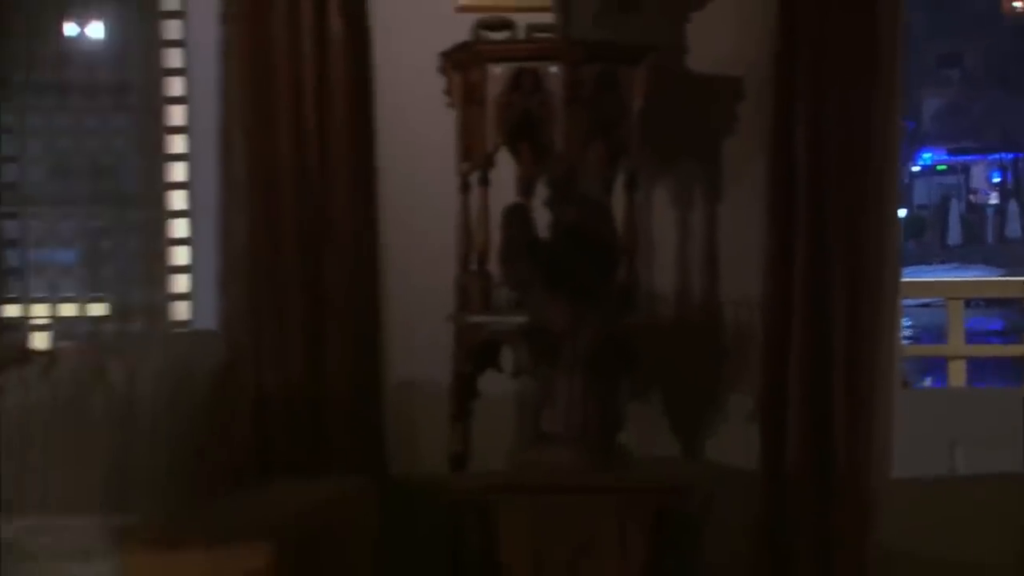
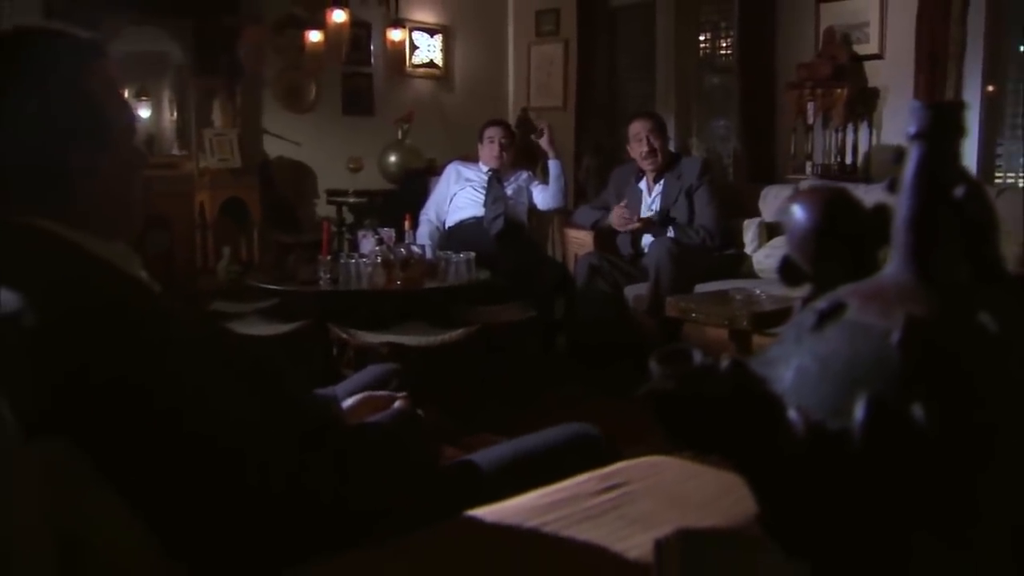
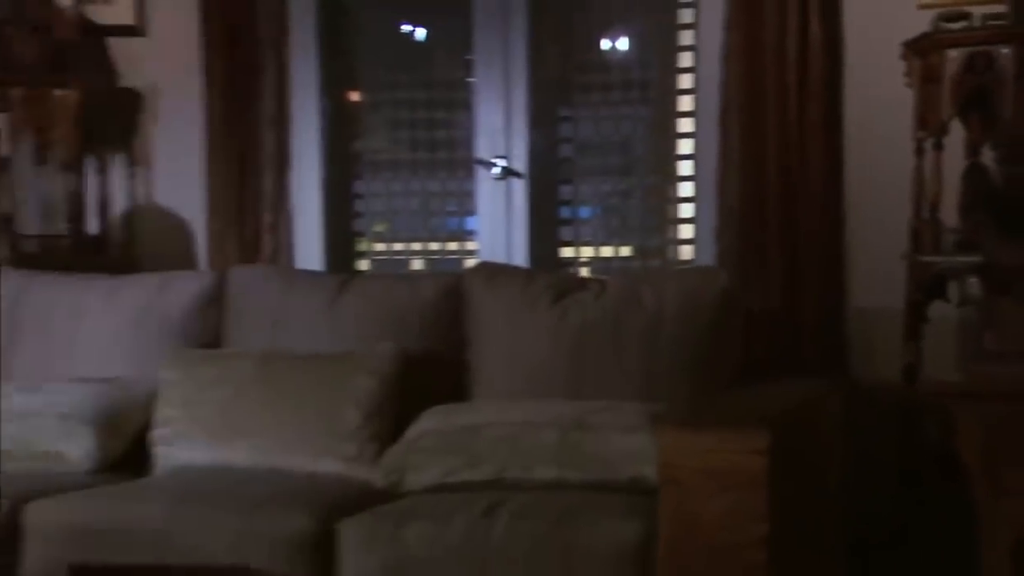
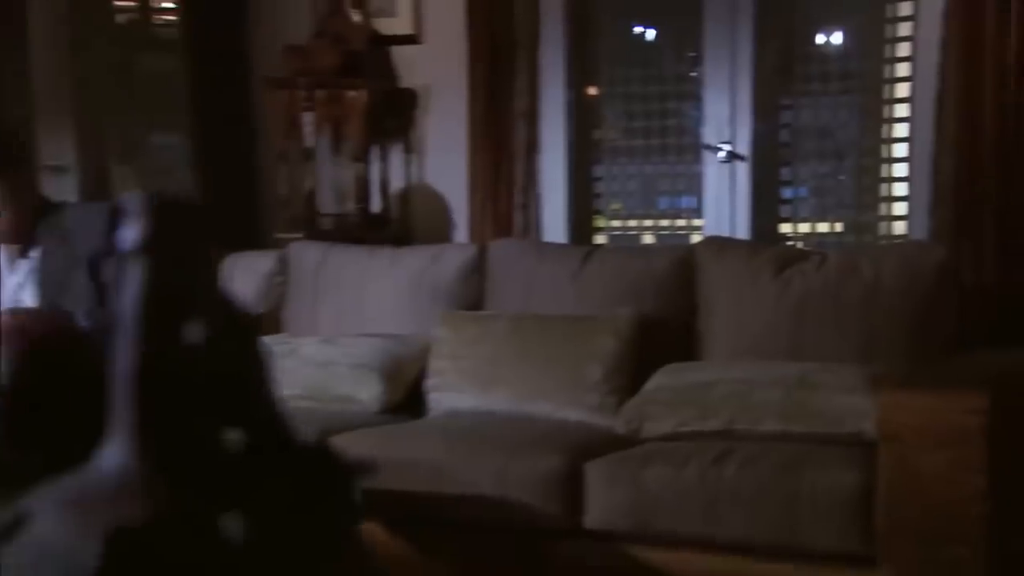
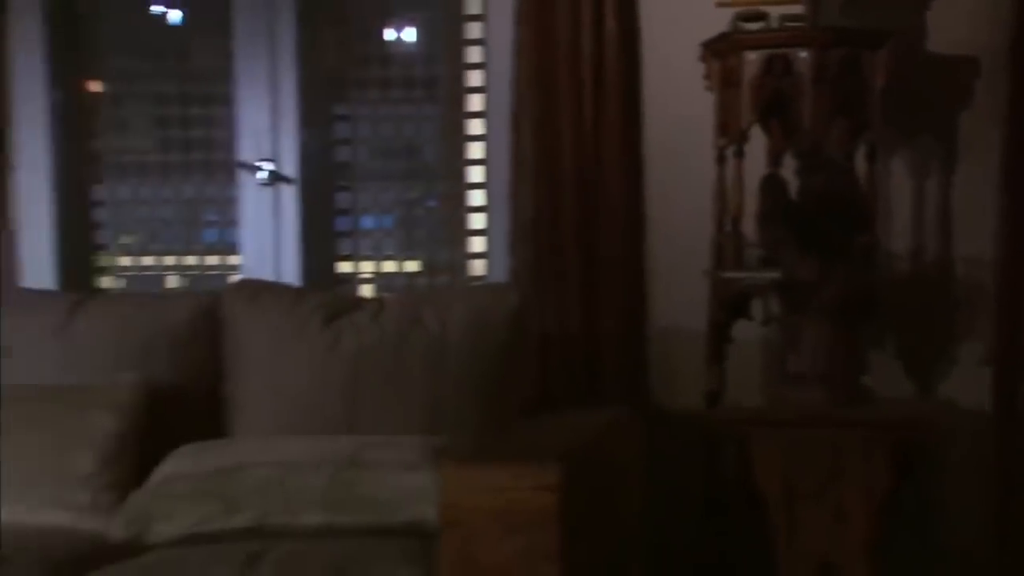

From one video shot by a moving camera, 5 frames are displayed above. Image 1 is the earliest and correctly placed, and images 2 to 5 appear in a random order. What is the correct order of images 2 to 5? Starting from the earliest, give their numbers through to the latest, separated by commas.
5, 3, 4, 2
